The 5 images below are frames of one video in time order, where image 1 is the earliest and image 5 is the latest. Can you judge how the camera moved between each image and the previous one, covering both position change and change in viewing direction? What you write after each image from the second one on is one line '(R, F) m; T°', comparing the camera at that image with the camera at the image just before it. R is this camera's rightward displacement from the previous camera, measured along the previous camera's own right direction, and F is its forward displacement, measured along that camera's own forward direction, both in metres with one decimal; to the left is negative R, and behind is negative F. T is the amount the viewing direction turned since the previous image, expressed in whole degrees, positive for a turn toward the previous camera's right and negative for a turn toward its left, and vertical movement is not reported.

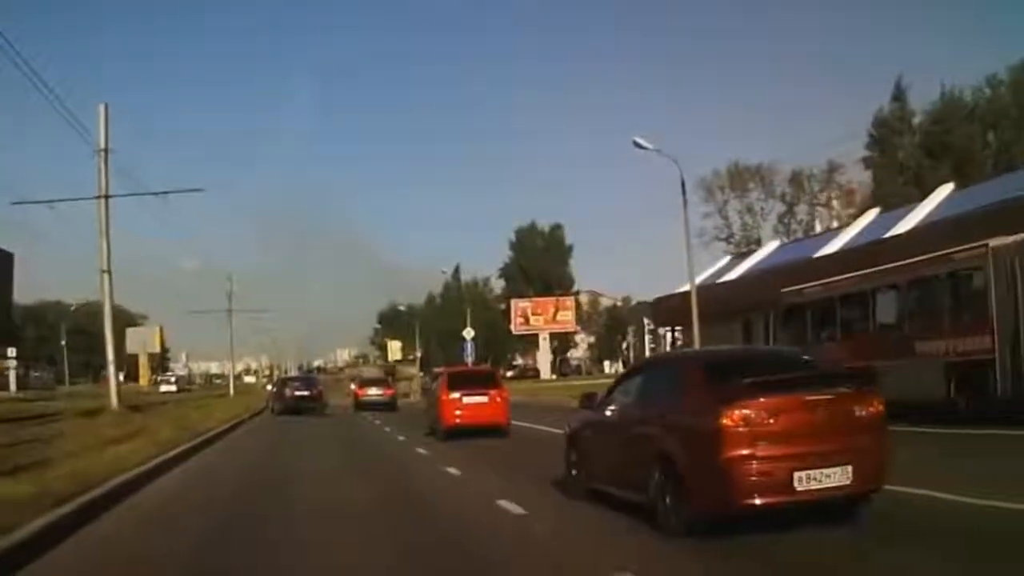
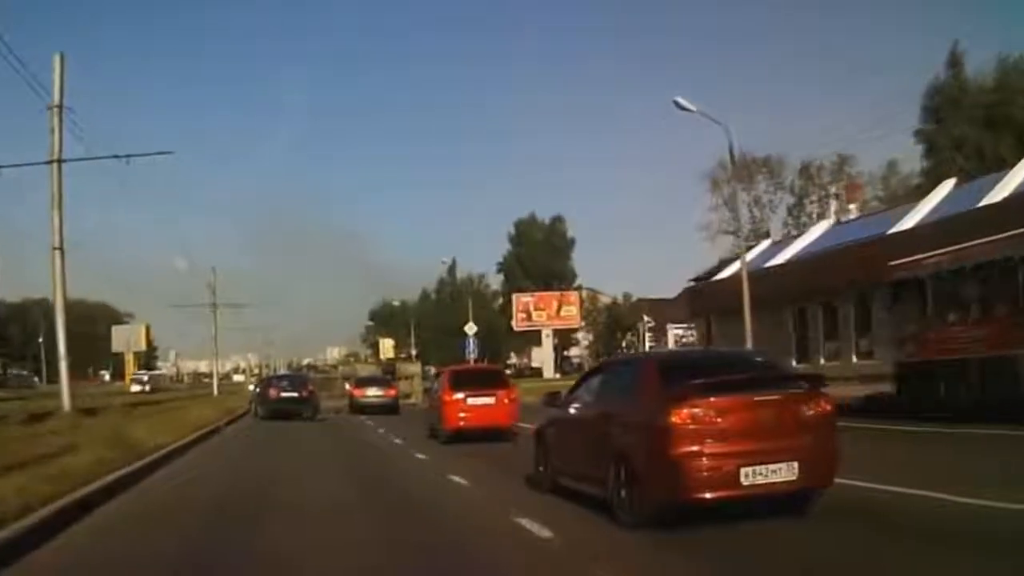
(-0.1, +0.7) m; 0°
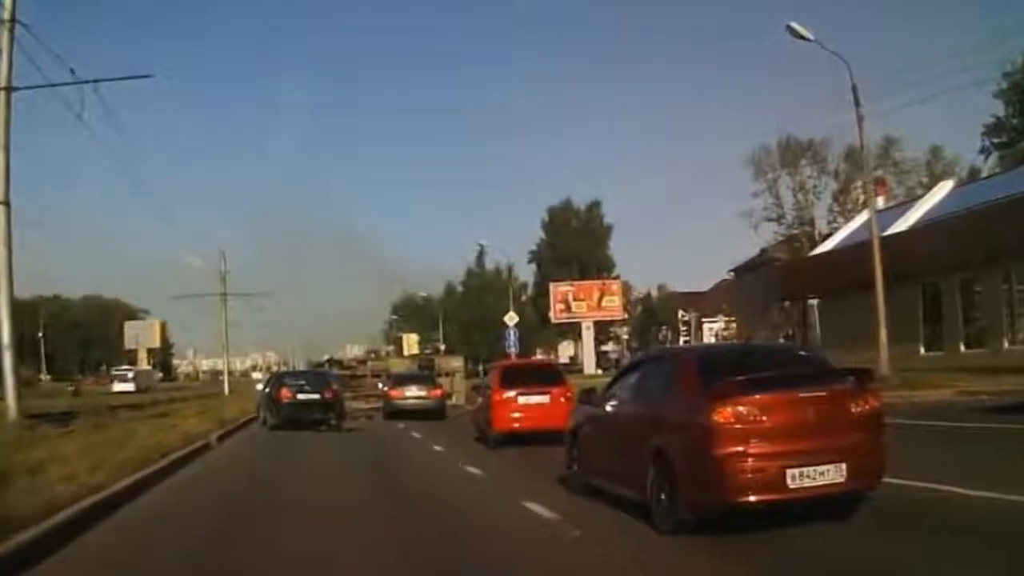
(-0.2, +1.0) m; -1°
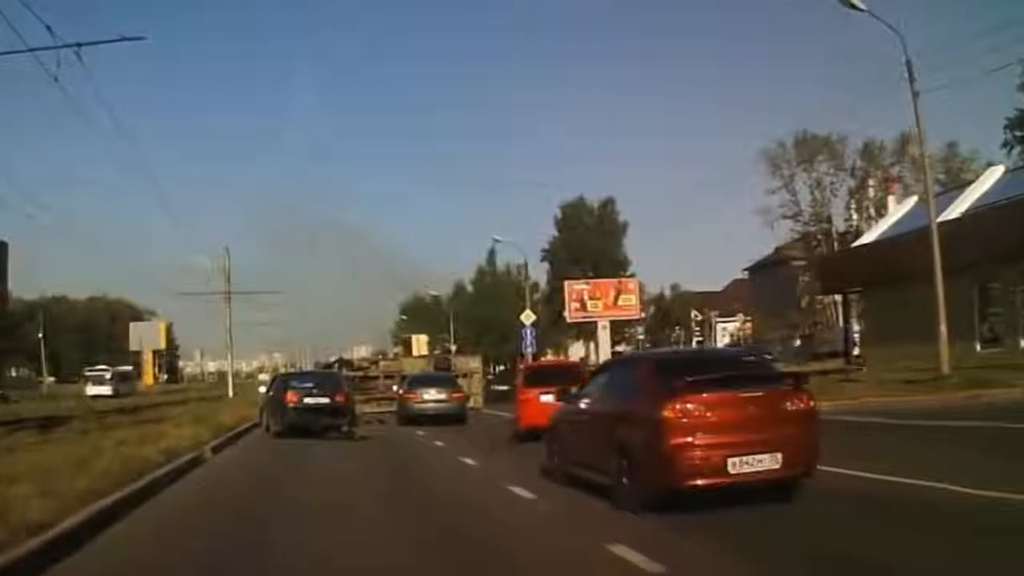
(-0.1, +0.3) m; 0°
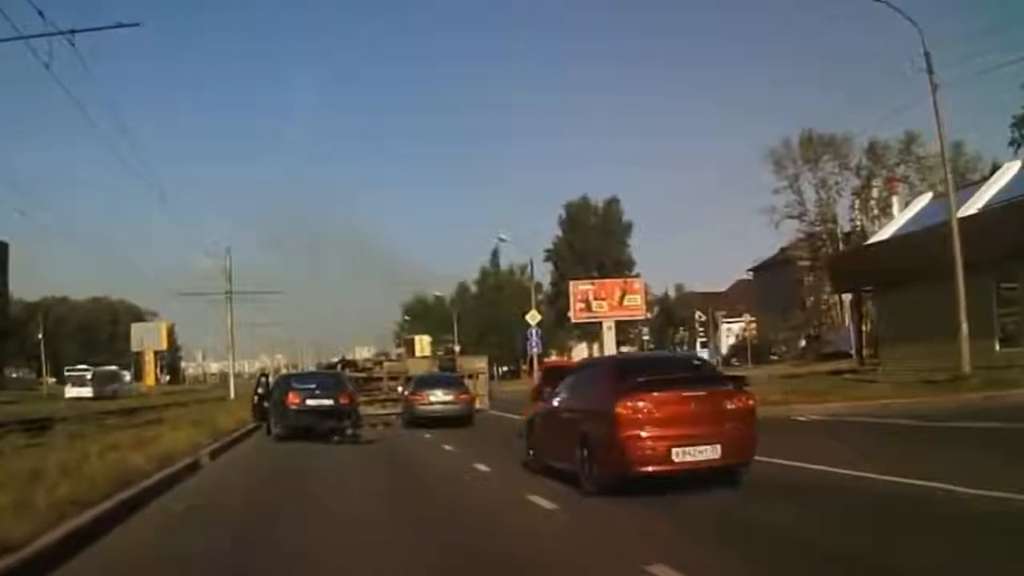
(0.0, +0.1) m; 0°
